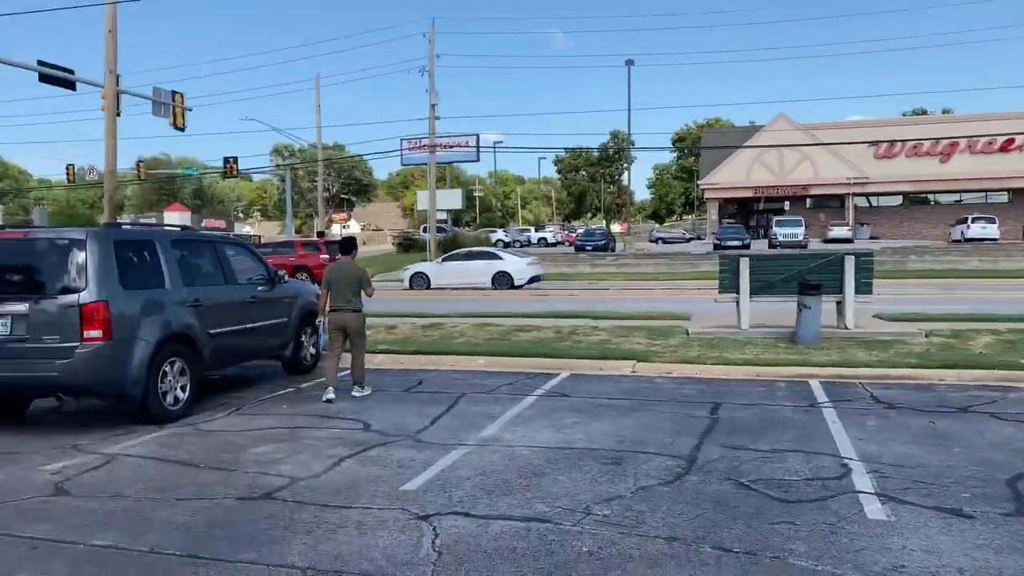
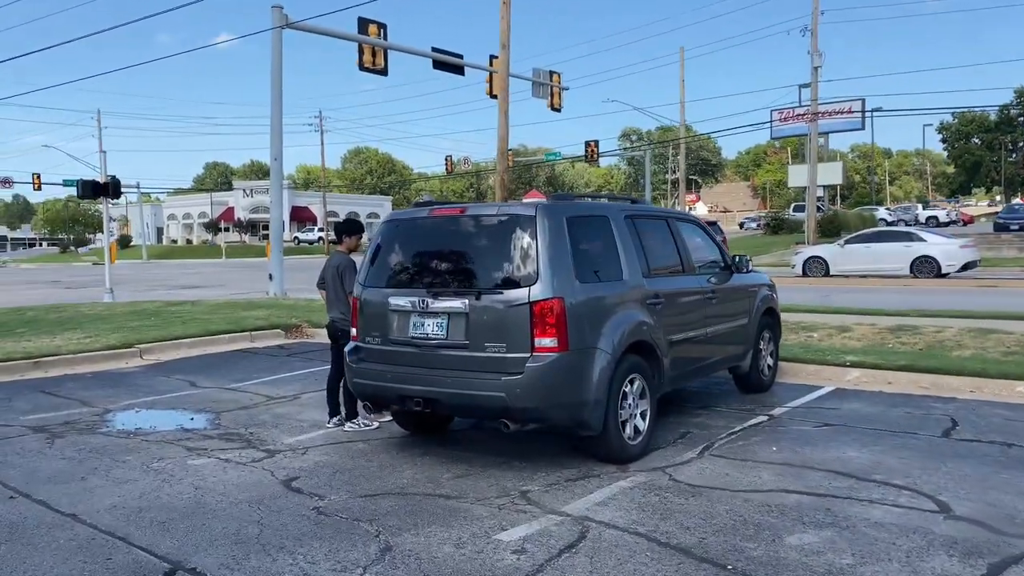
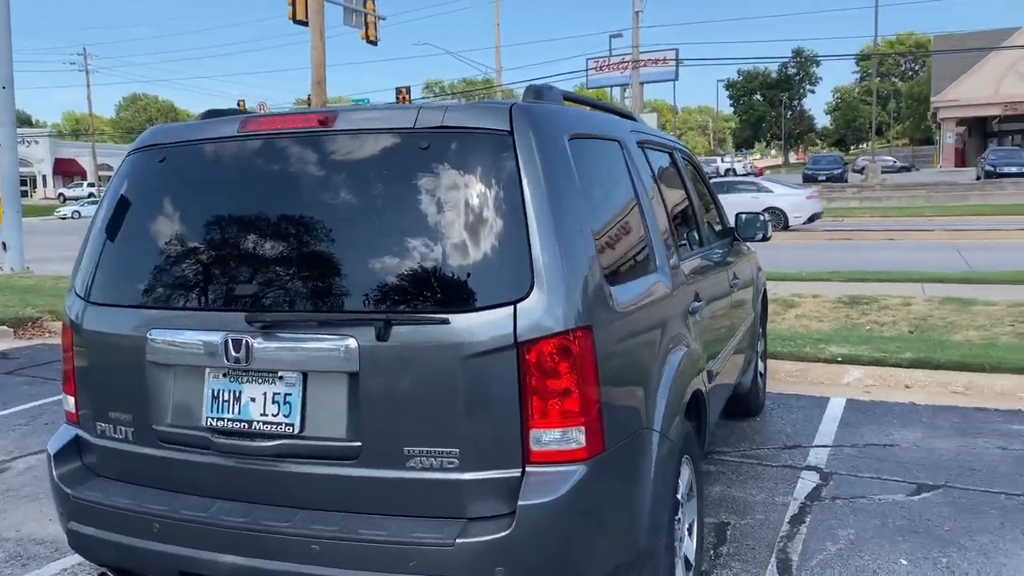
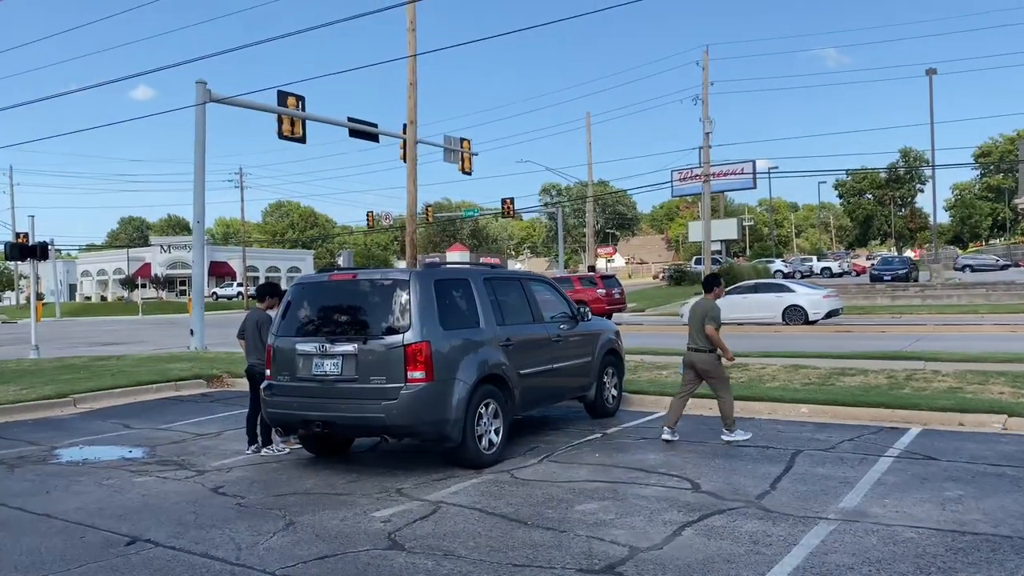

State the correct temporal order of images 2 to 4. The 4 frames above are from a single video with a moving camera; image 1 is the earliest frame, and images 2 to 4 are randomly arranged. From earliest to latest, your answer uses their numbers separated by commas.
4, 2, 3
